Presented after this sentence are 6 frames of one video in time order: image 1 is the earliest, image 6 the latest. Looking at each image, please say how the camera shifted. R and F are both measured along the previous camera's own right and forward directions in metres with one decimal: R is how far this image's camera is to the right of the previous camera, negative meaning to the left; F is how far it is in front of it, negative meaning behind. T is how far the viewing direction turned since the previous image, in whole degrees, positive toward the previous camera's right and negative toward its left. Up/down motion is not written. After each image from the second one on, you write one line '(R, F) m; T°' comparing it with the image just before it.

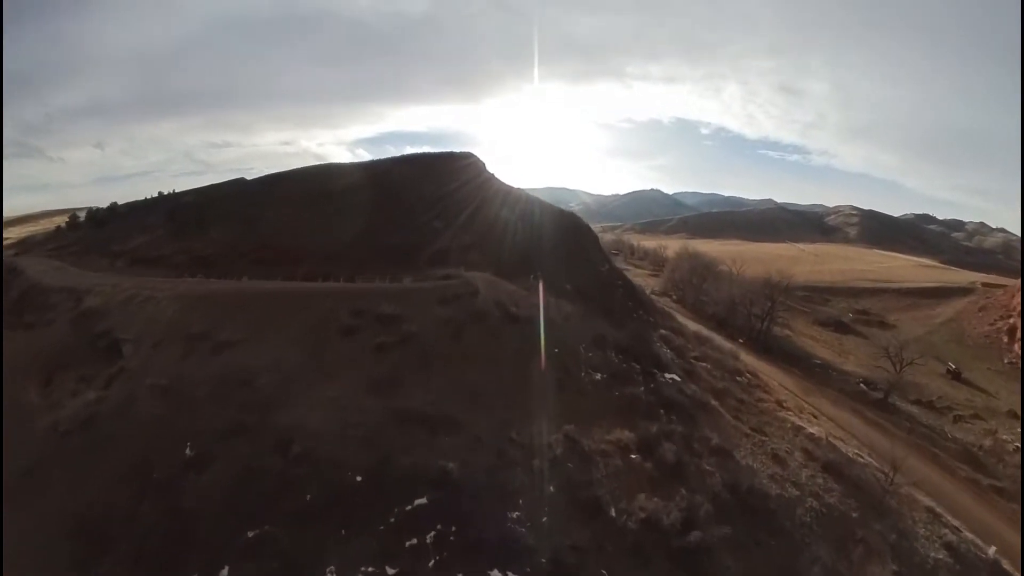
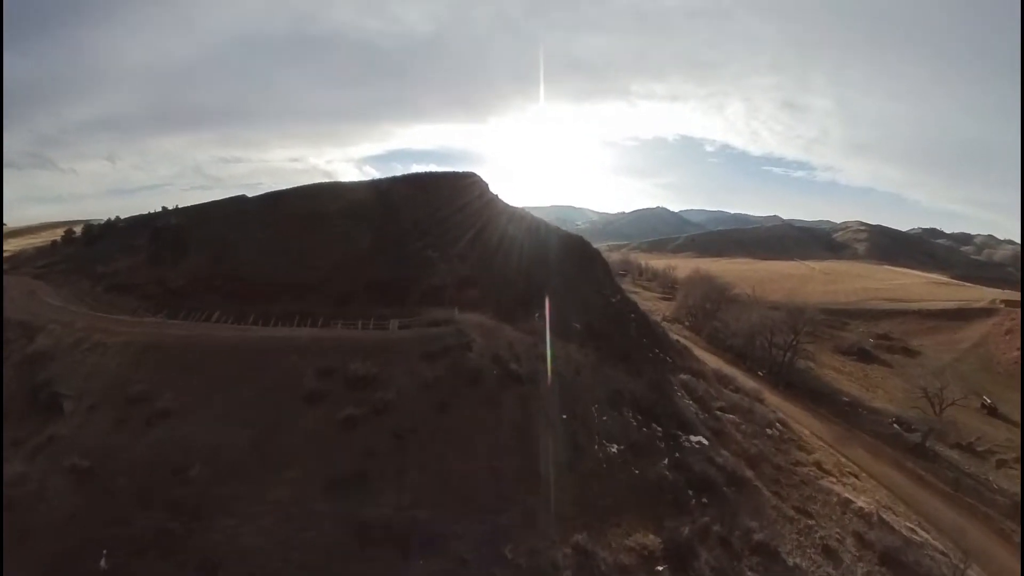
(+0.2, +3.2) m; 0°
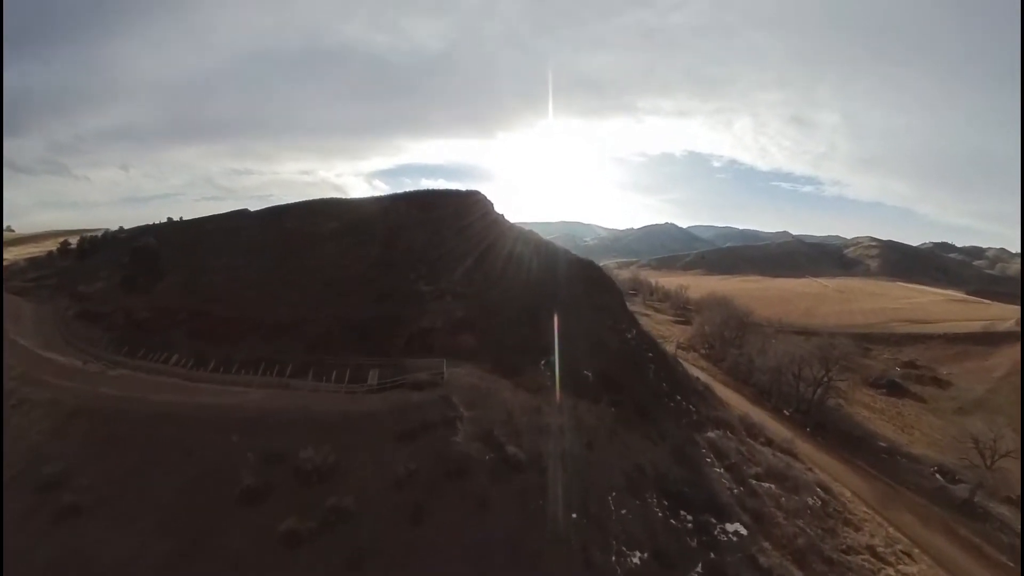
(+0.2, +3.5) m; -1°
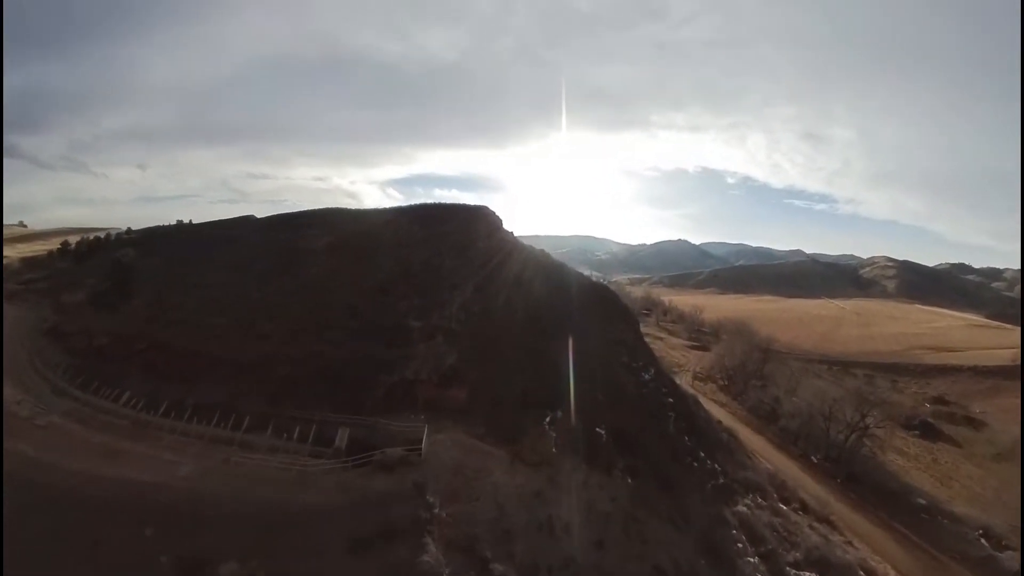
(+0.3, +3.2) m; -1°
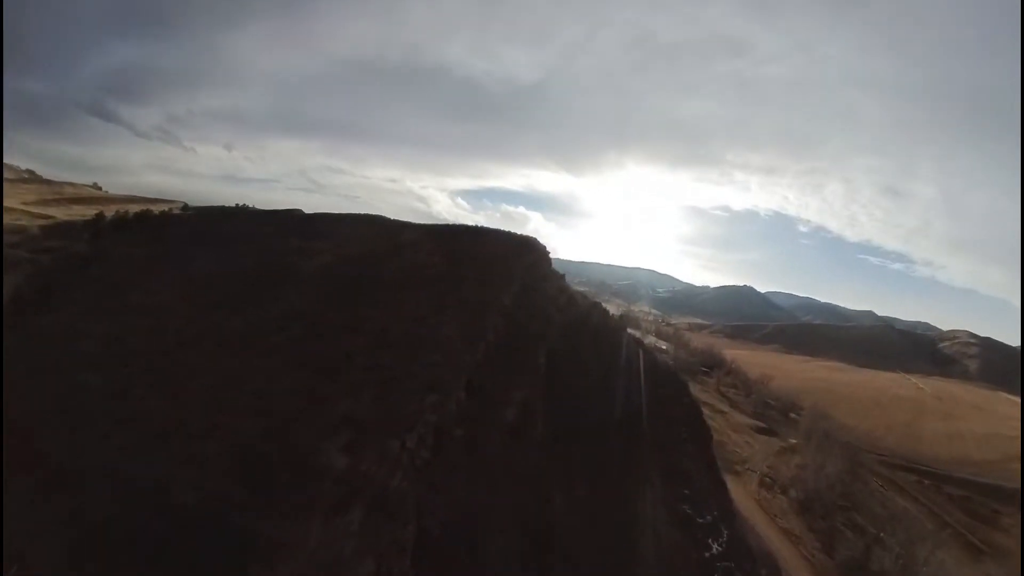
(+0.8, +9.3) m; -5°
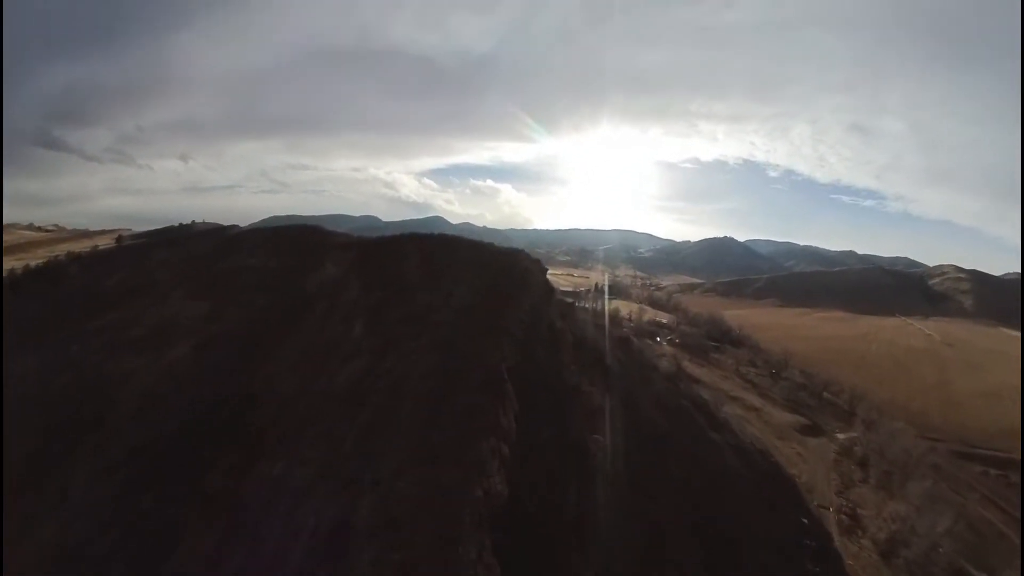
(+0.1, +12.1) m; +2°
